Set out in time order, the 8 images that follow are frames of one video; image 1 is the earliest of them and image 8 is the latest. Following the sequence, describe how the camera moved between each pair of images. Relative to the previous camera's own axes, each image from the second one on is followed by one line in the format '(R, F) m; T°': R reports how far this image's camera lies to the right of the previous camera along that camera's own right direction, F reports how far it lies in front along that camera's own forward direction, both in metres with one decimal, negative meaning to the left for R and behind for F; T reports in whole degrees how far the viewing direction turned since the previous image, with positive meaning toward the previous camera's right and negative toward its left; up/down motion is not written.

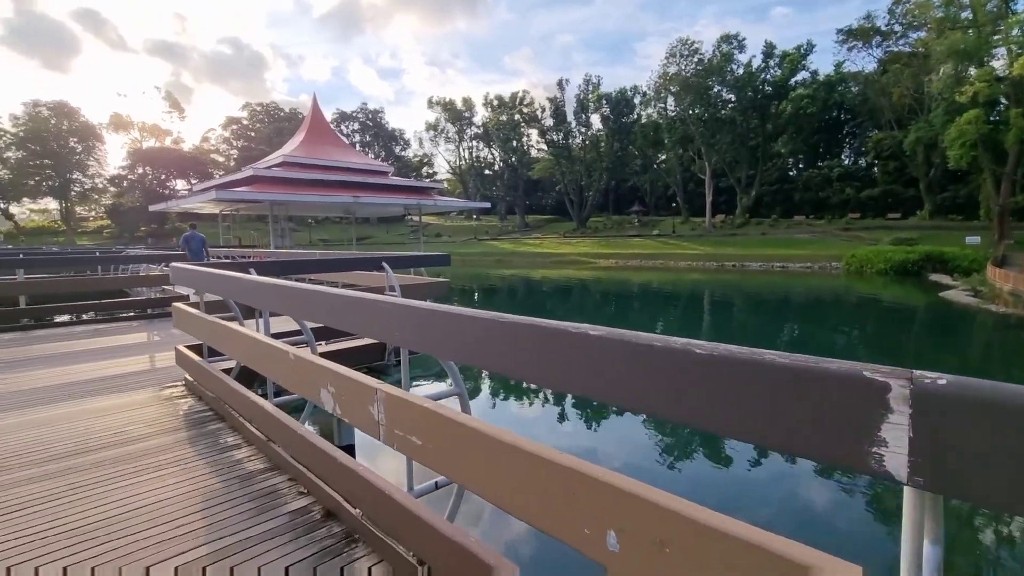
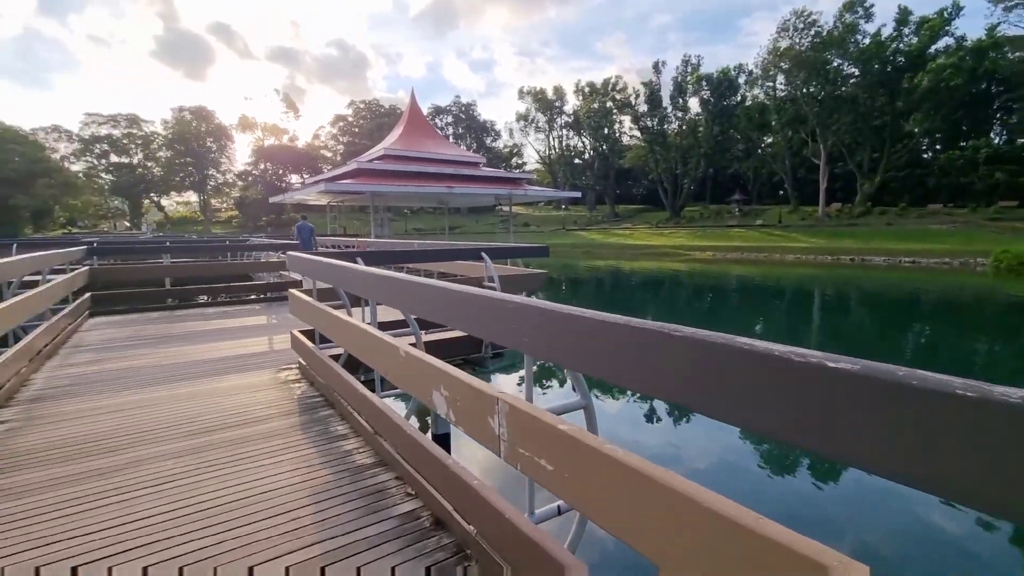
(-0.2, +0.2) m; -10°
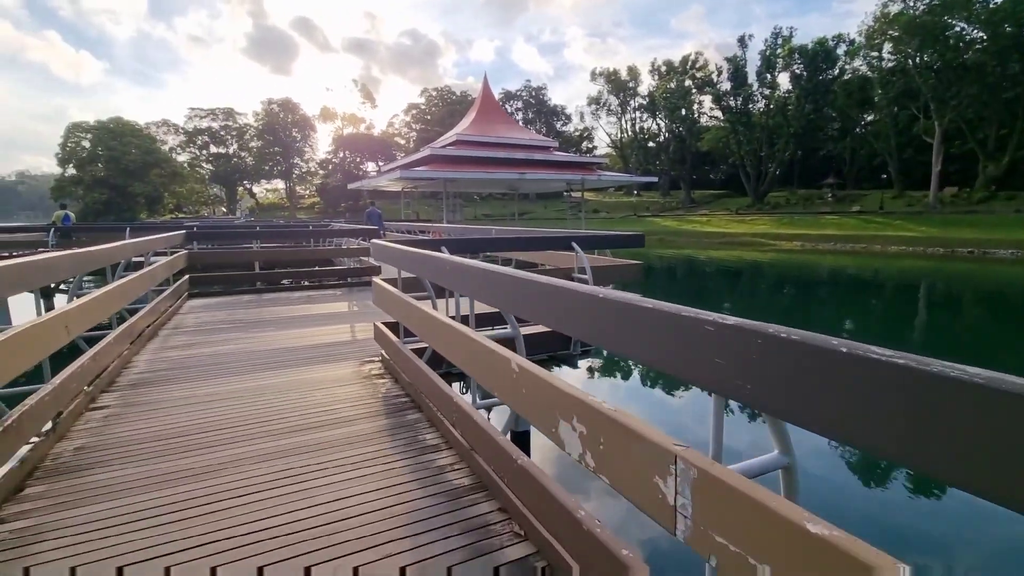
(-0.2, +0.4) m; -8°
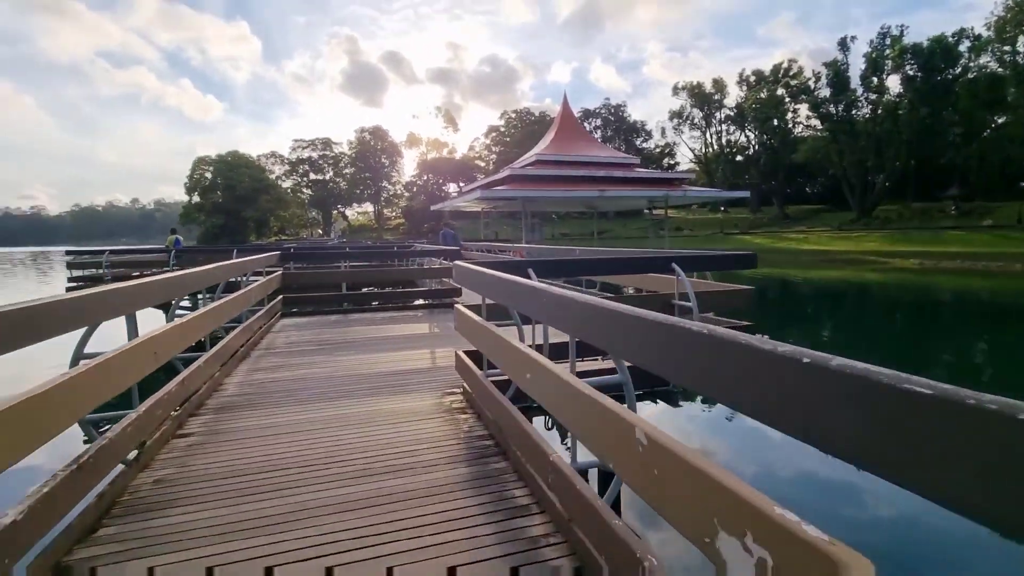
(-0.1, +0.3) m; -9°
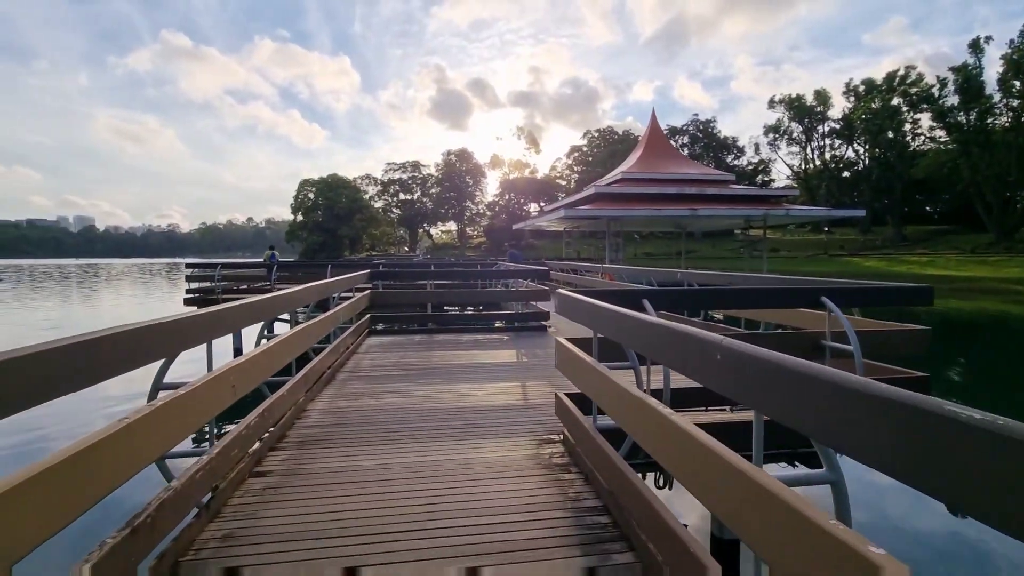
(-0.2, +0.4) m; -9°
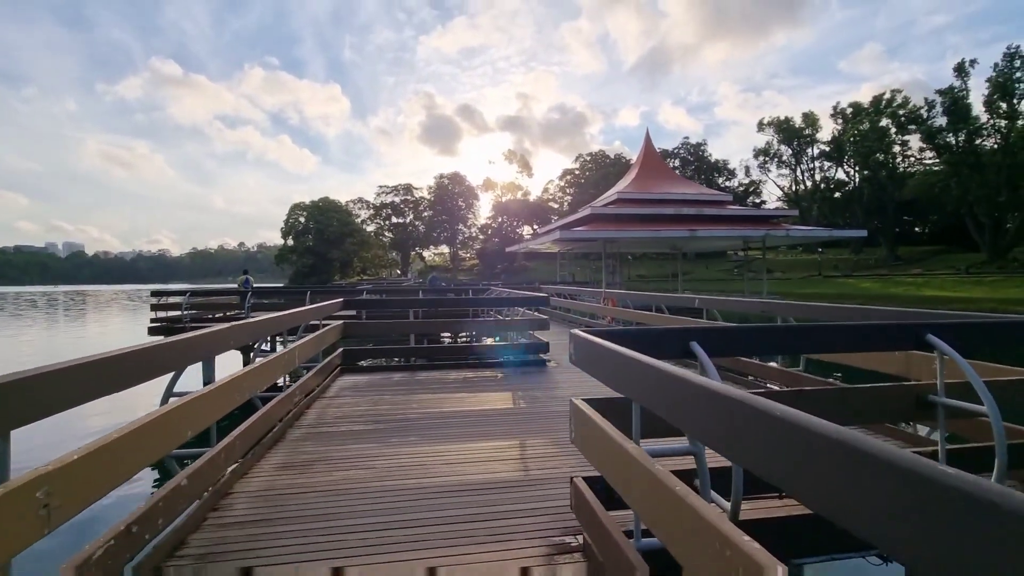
(0.0, +0.9) m; +1°
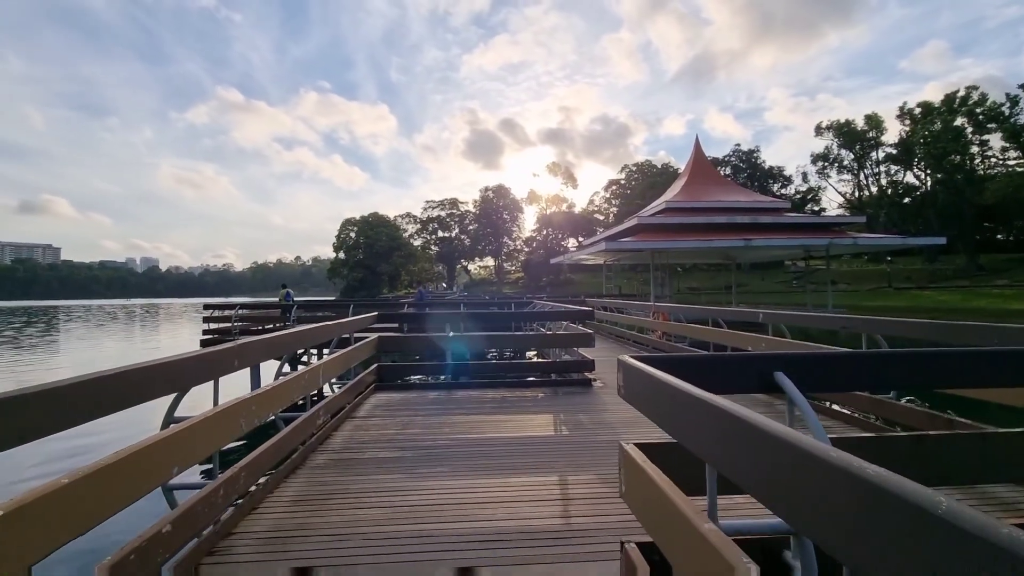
(0.0, +0.4) m; -5°
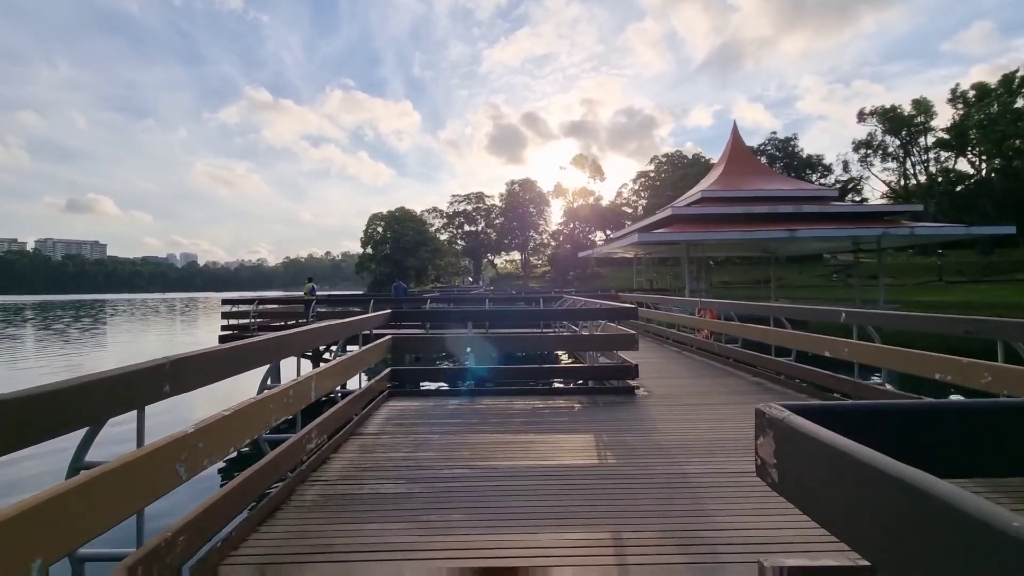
(-0.1, +0.7) m; -3°
